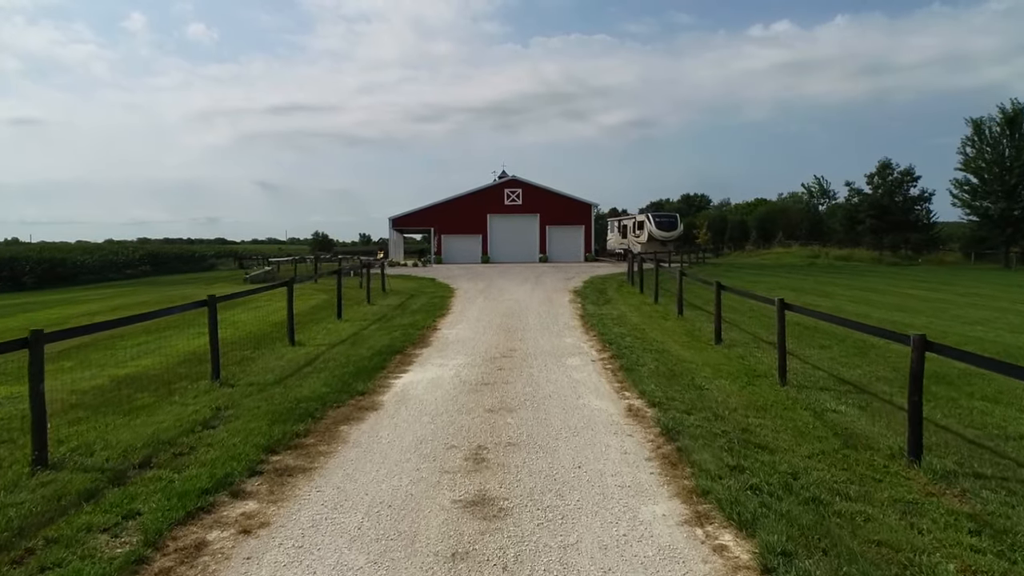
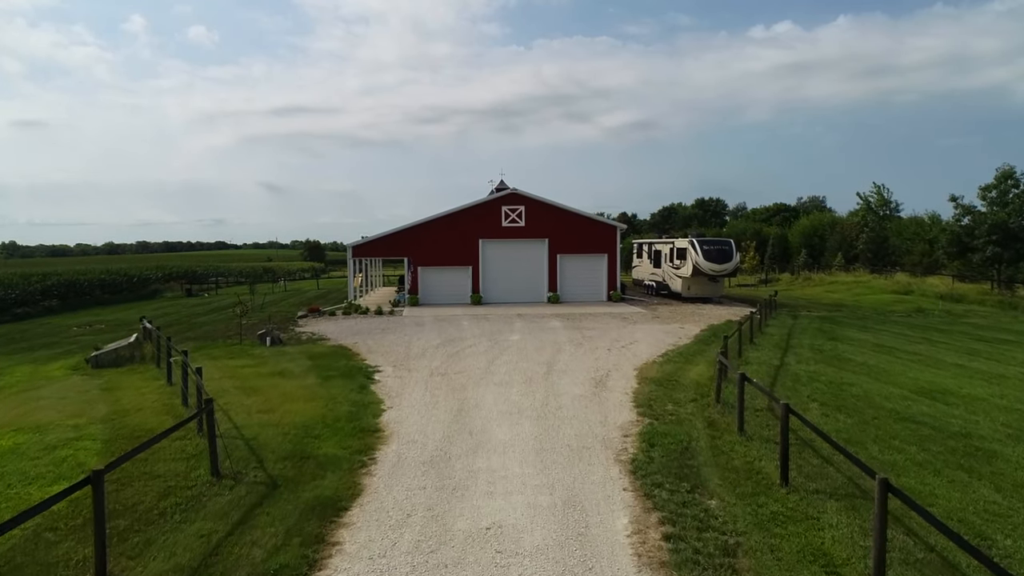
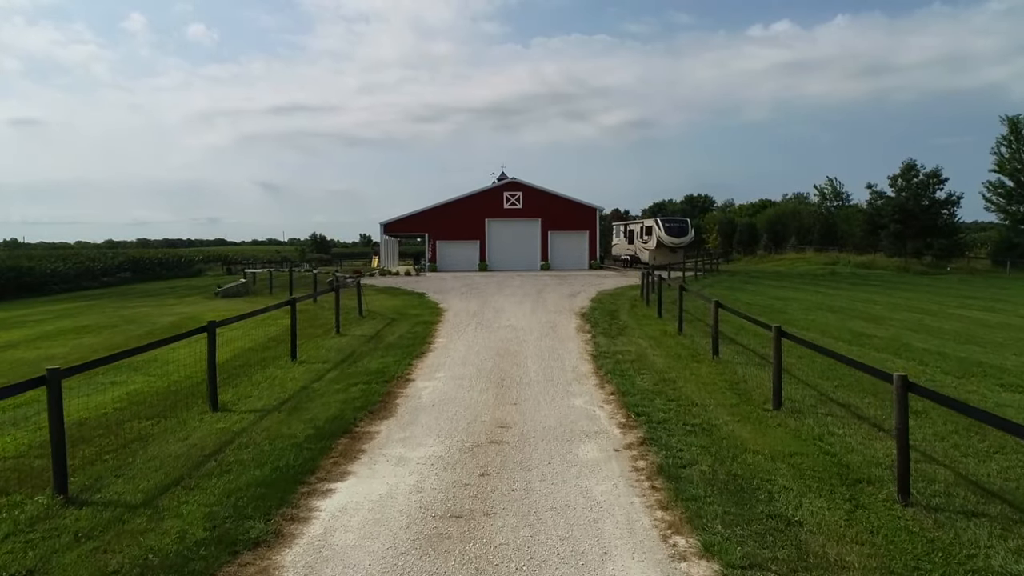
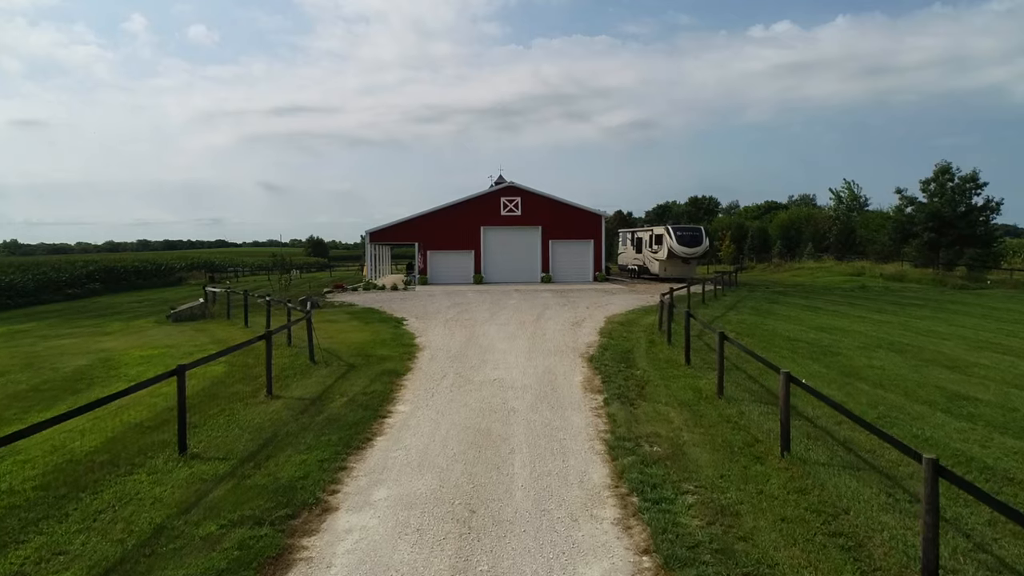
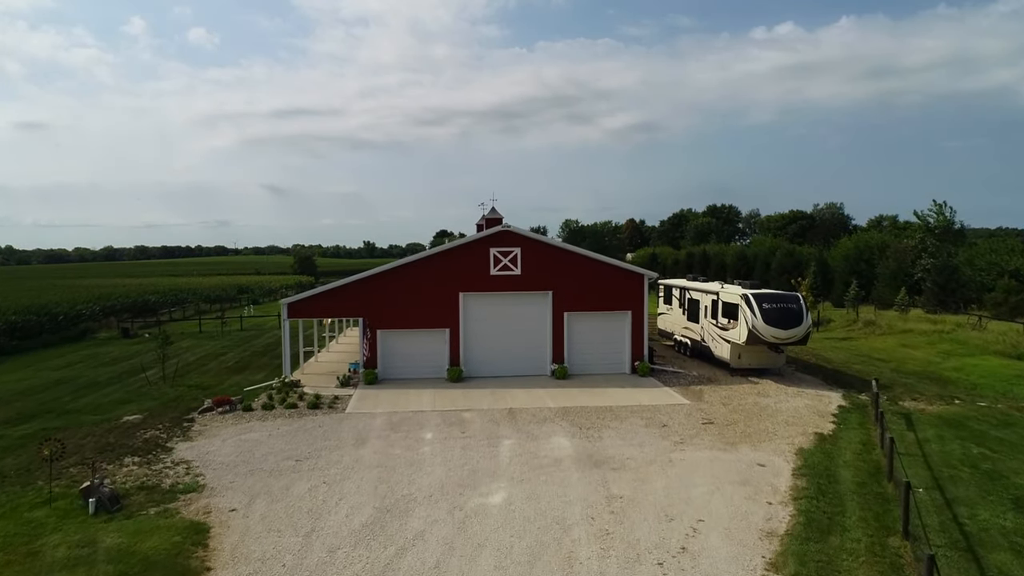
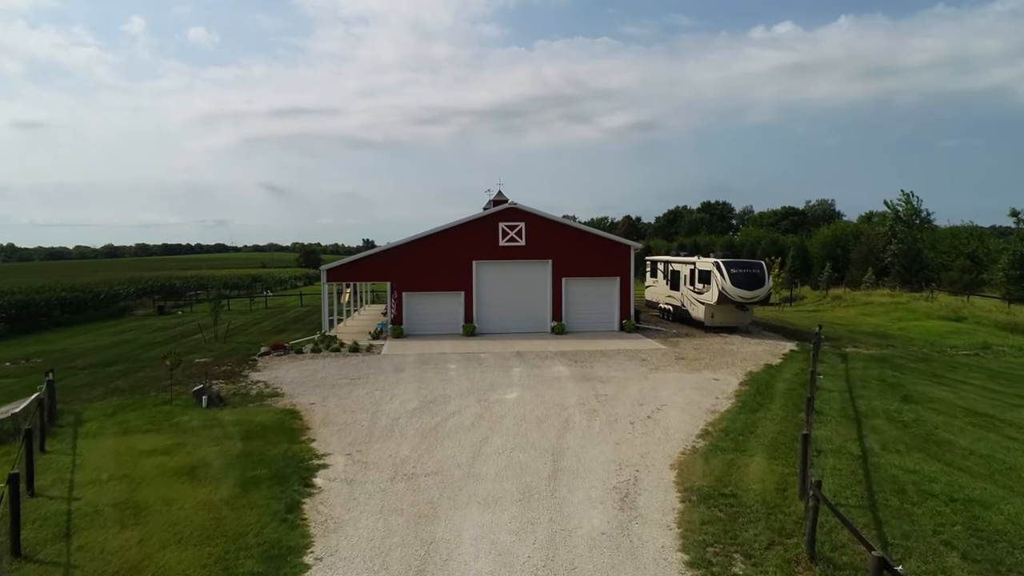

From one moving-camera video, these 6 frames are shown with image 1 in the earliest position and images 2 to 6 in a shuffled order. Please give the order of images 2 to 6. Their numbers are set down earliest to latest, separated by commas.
3, 4, 2, 6, 5
